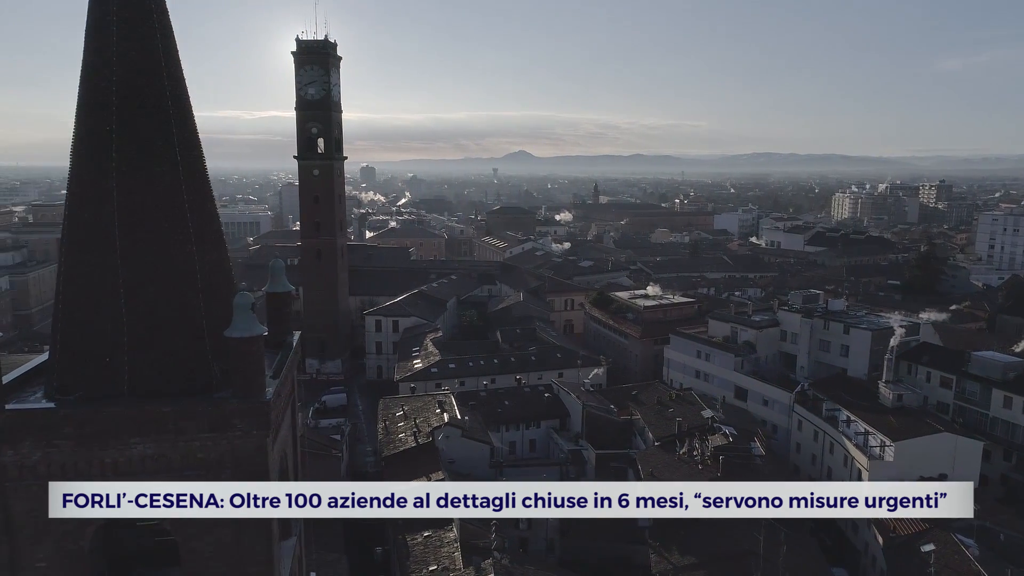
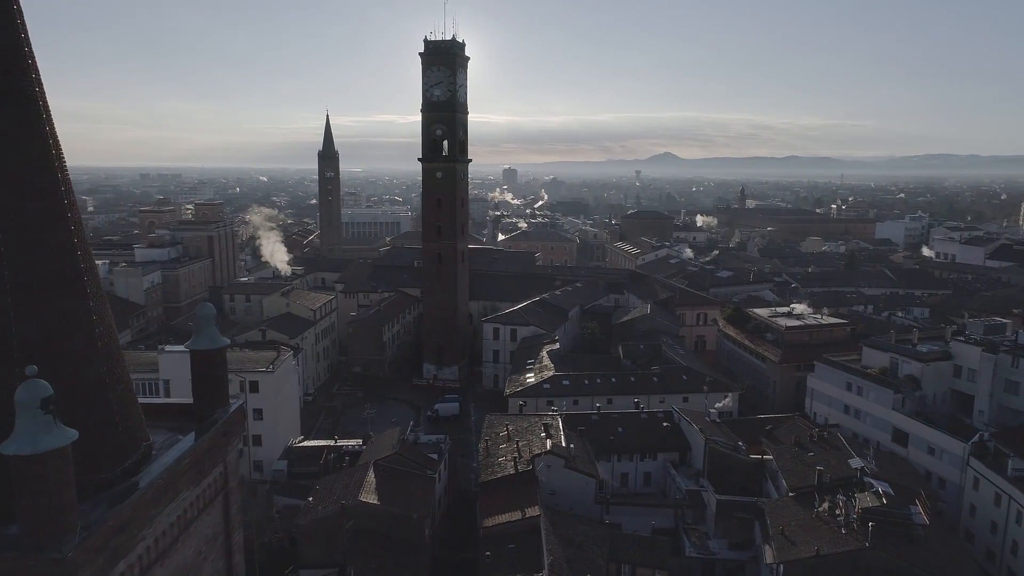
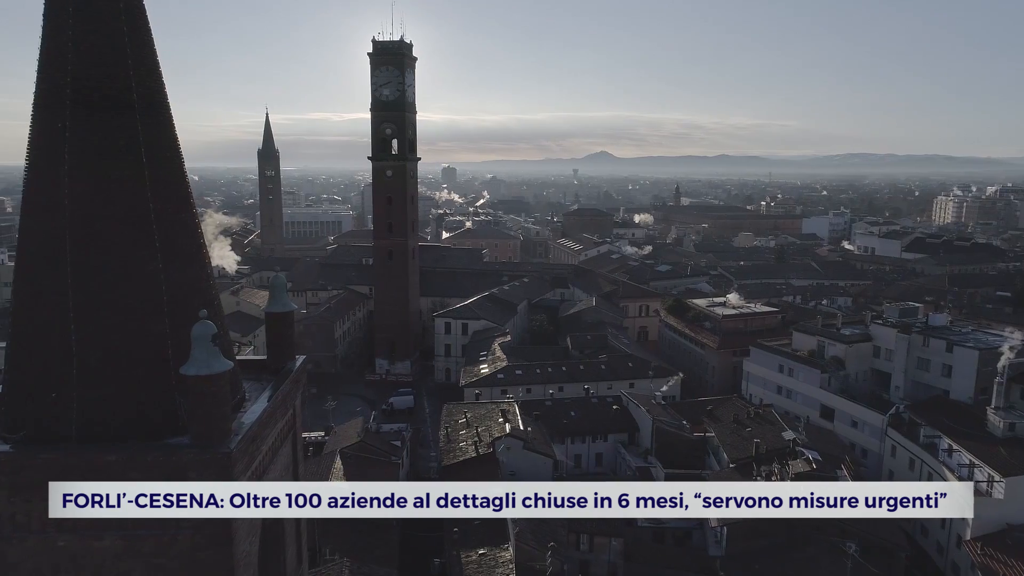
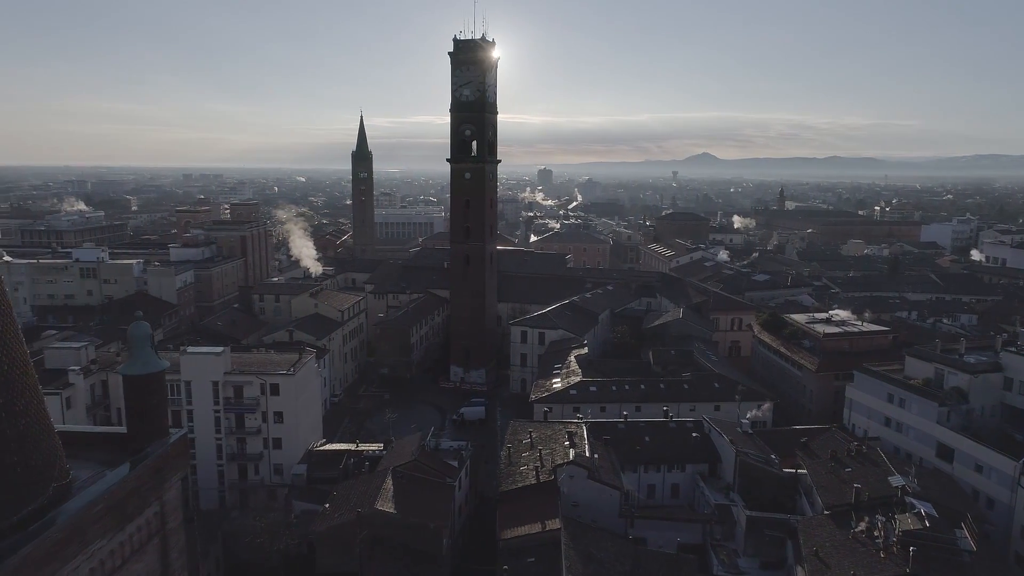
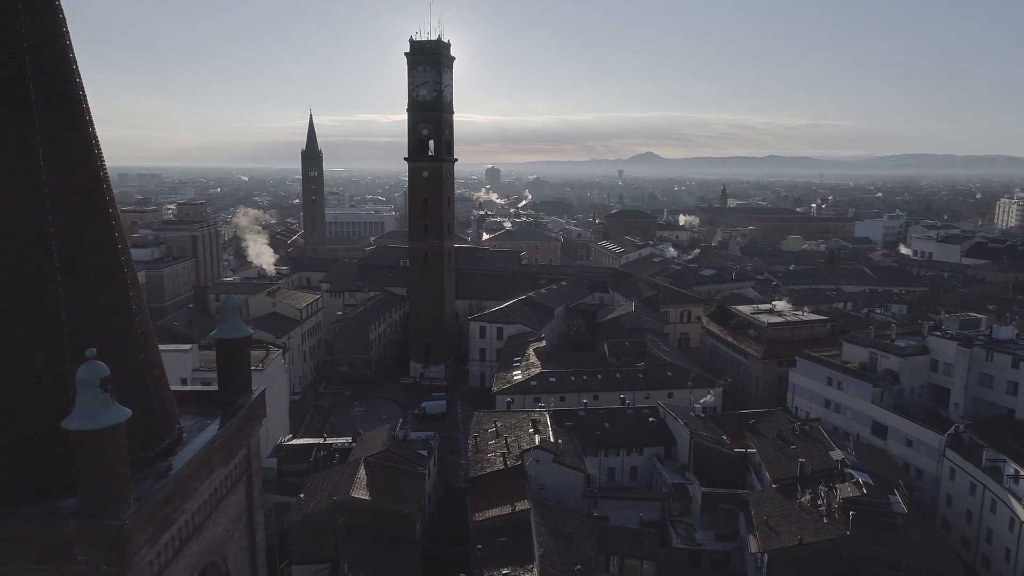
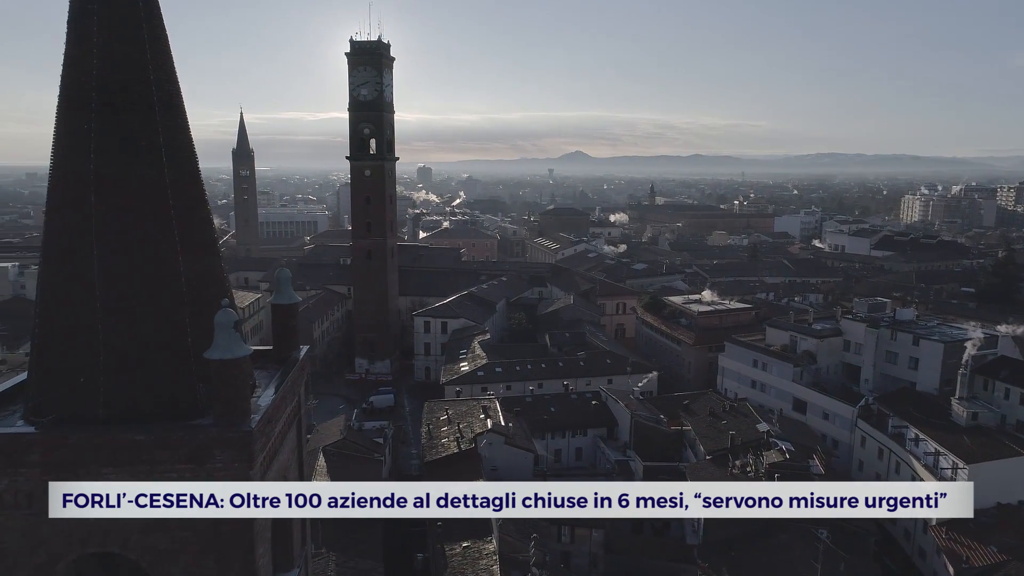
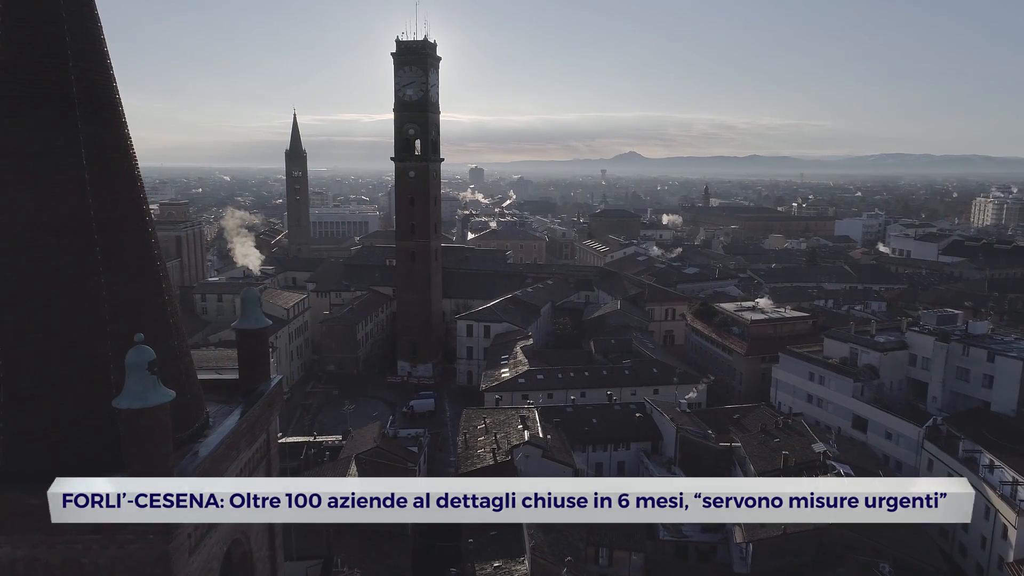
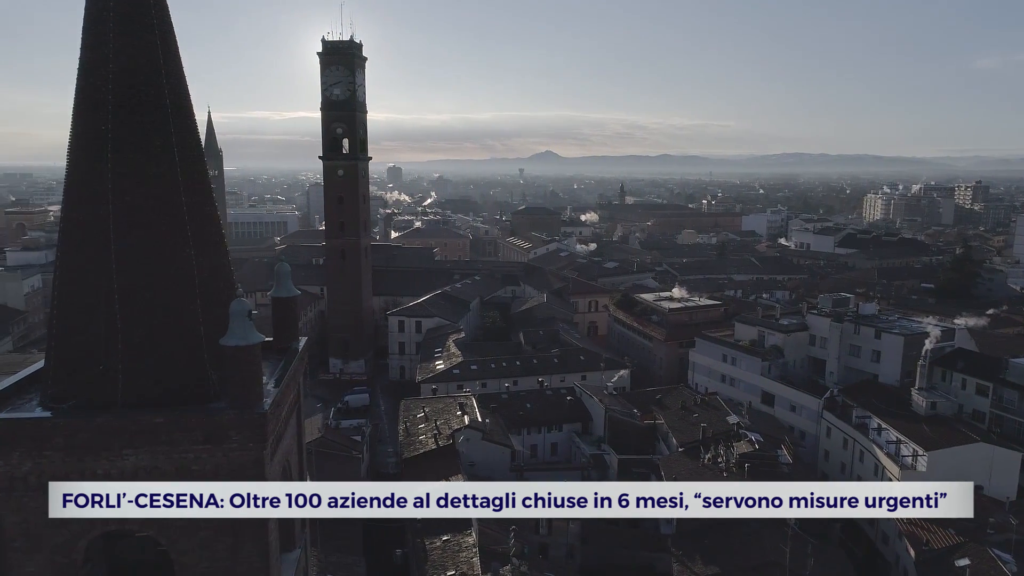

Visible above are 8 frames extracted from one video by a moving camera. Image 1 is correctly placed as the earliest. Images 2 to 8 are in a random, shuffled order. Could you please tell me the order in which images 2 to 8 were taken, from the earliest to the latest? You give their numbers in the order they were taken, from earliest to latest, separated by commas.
8, 6, 3, 7, 5, 2, 4
